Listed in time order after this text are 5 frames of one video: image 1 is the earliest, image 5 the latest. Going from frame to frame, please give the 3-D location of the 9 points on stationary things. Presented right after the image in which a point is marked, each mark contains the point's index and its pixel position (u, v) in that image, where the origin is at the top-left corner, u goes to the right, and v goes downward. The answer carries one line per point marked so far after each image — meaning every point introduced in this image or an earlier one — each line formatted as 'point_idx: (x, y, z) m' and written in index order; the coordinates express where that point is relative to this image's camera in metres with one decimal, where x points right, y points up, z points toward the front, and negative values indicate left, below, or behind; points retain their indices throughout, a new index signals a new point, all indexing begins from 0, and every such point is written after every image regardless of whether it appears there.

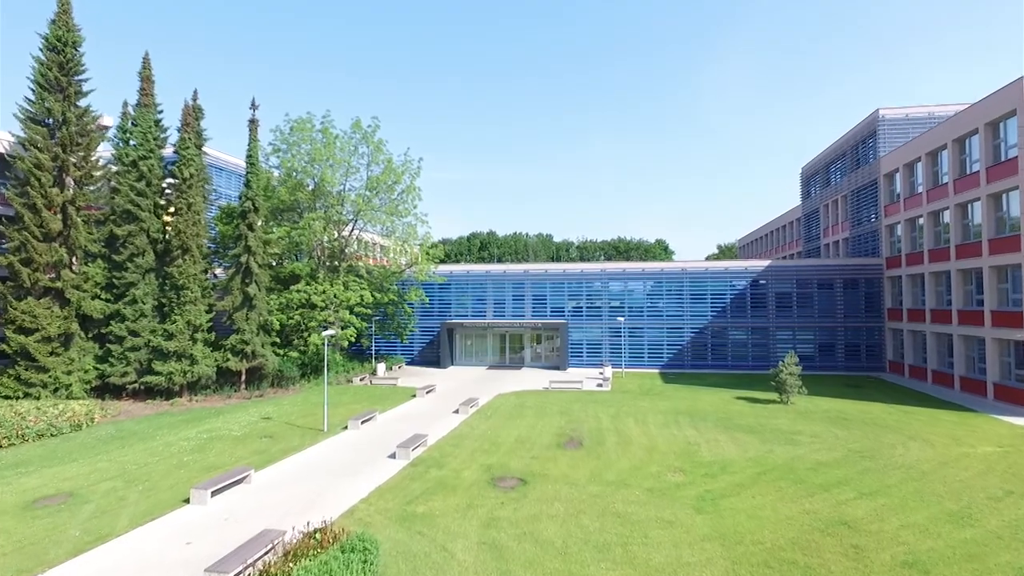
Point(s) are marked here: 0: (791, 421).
0: (+10.7, -5.2, +19.2) m
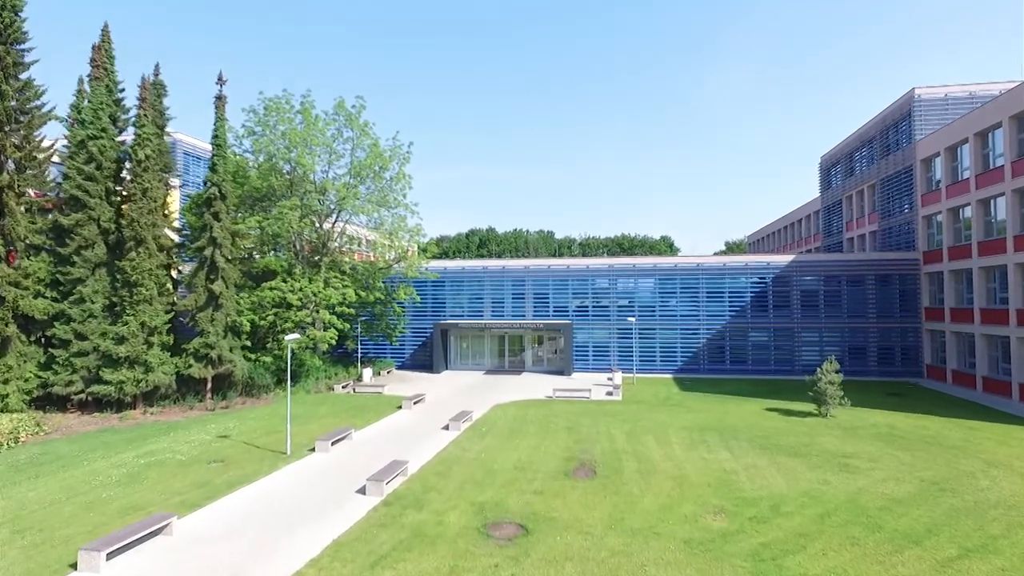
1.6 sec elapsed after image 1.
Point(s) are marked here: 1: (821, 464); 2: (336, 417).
0: (+10.7, -5.0, +16.4) m
1: (+8.9, -5.0, +14.4) m
2: (-7.0, -5.1, +19.9) m
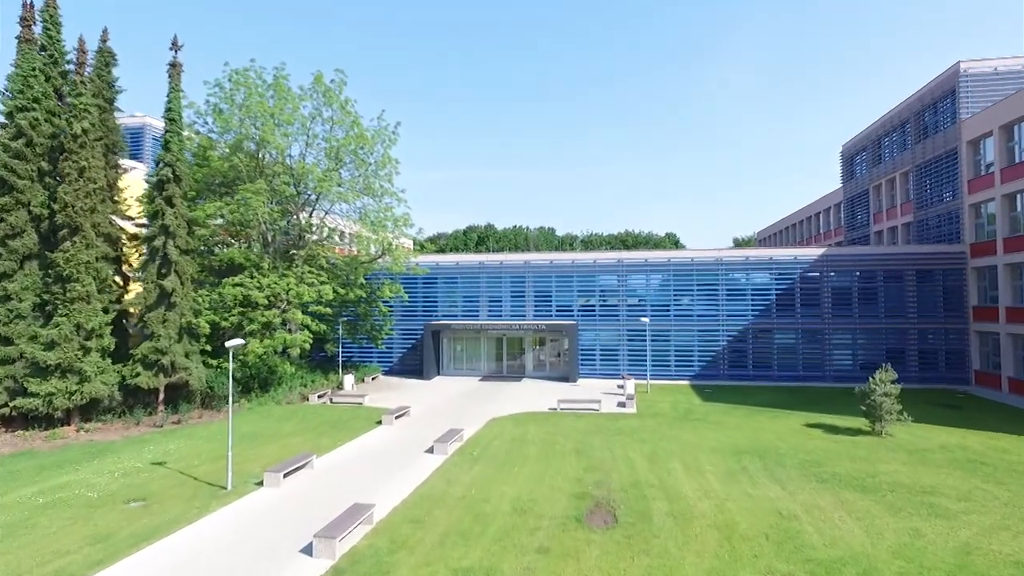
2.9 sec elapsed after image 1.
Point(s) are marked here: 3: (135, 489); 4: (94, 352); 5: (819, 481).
0: (+10.6, -4.8, +13.3) m
1: (+8.8, -4.9, +11.4) m
2: (-7.1, -5.0, +16.9) m
3: (-9.1, -4.9, +12.2) m
4: (-15.1, -2.3, +18.1) m
5: (+7.8, -4.9, +12.7) m
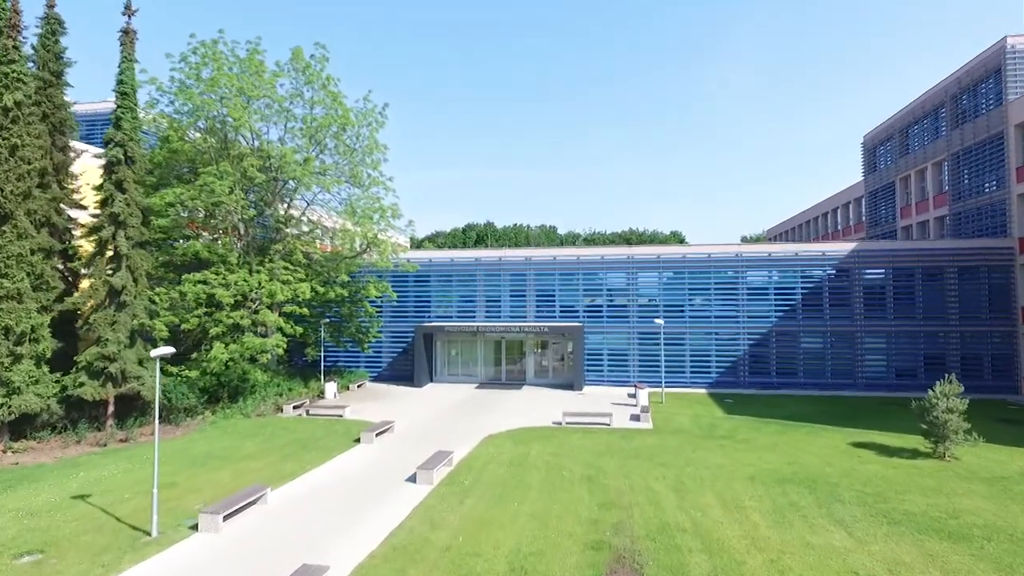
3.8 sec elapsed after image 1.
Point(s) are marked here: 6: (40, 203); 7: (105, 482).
0: (+10.5, -4.8, +10.9) m
1: (+8.8, -4.8, +8.9) m
2: (-7.1, -4.9, +14.4) m
3: (-9.2, -4.8, +9.7) m
4: (-15.1, -2.2, +15.7) m
5: (+7.7, -4.8, +10.2) m
6: (-15.8, +2.8, +16.9) m
7: (-10.1, -4.8, +12.5) m
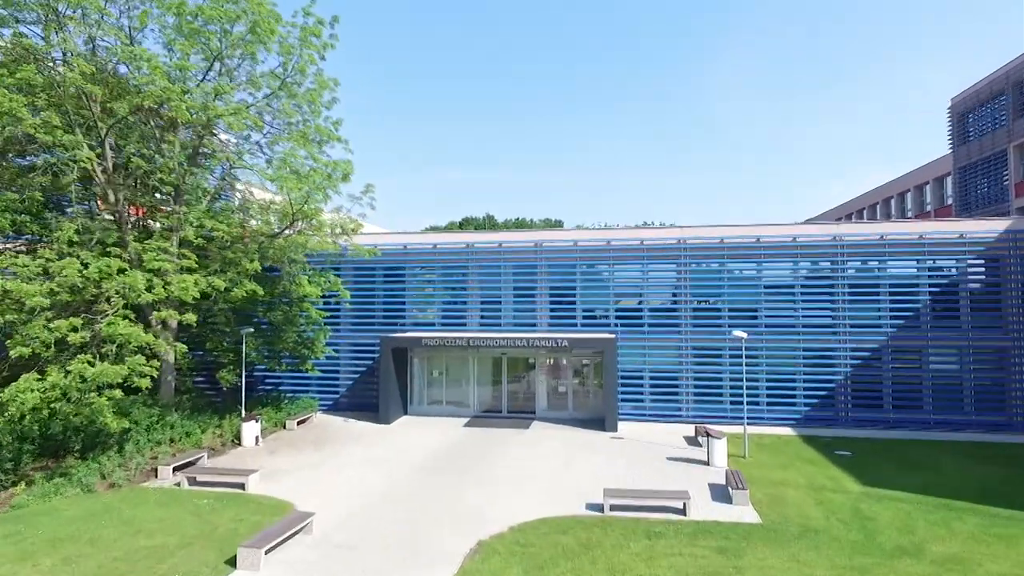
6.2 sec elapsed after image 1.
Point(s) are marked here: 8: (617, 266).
0: (+10.7, -4.6, +3.5) m
1: (+8.9, -4.7, +1.5) m
2: (-7.0, -4.7, +7.1) m
3: (-9.0, -4.6, +2.3) m
4: (-15.0, -2.1, +8.3) m
5: (+7.9, -4.7, +2.8) m
6: (-15.7, +3.0, +9.5) m
7: (-9.9, -4.6, +5.1) m
8: (+4.1, +0.9, +19.3) m
